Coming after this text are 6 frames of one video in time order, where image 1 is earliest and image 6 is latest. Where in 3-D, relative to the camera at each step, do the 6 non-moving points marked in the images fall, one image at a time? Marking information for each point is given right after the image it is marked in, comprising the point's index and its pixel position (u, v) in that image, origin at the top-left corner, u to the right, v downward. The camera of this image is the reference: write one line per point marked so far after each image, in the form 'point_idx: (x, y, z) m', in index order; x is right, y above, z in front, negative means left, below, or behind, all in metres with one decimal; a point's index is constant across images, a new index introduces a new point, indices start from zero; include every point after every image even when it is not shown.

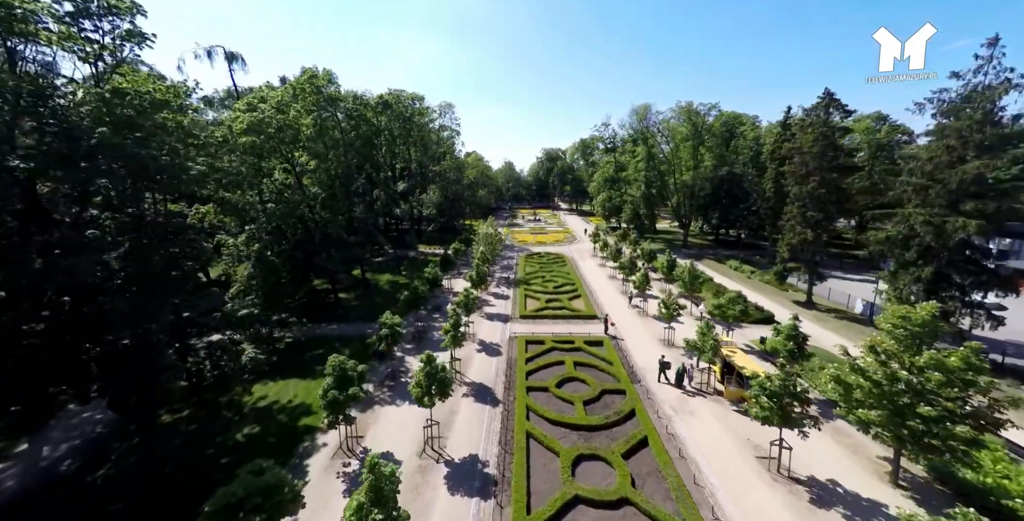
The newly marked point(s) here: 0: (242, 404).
0: (-12.2, -6.4, +17.3) m
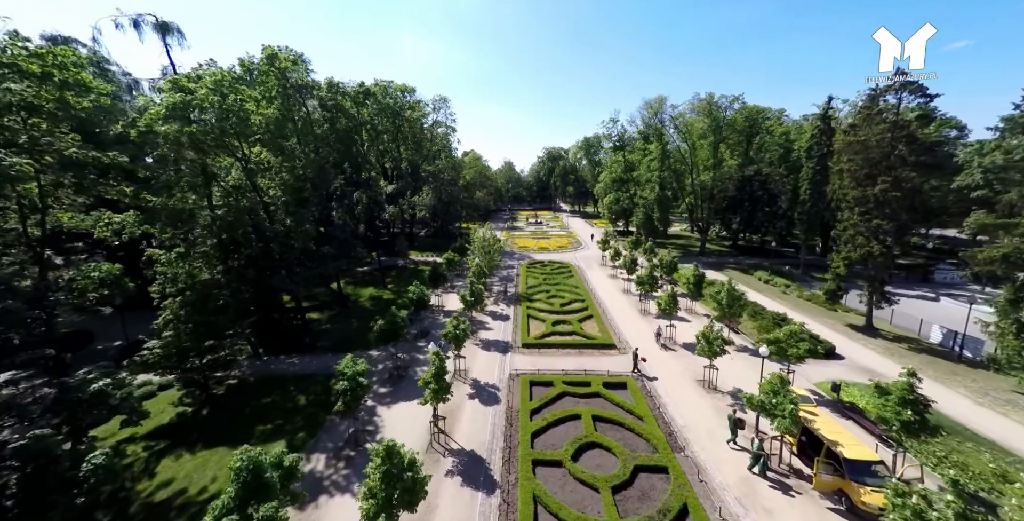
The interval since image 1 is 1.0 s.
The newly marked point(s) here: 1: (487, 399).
0: (-12.1, -7.5, +12.3) m
1: (-1.3, -6.8, +19.0) m
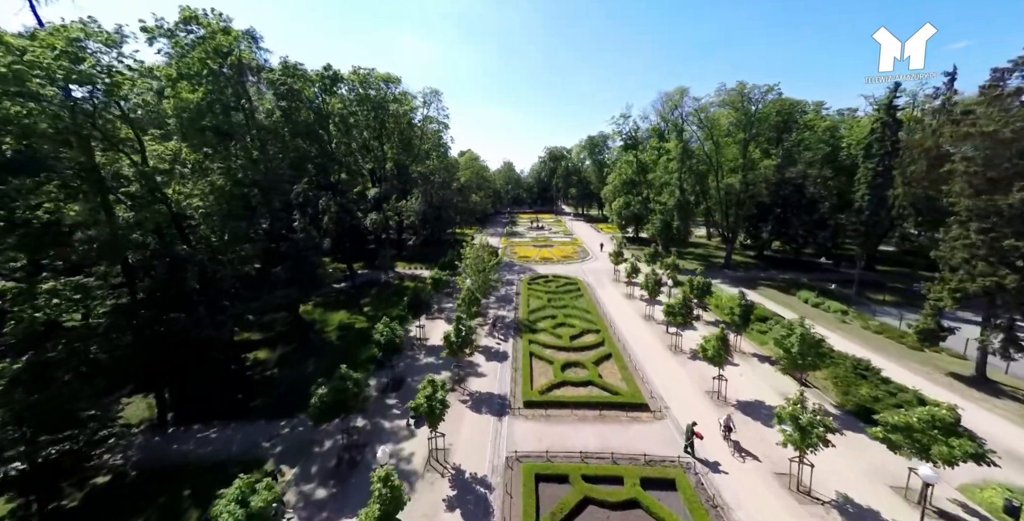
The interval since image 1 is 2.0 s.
0: (-12.2, -9.0, +6.1) m
1: (-1.3, -8.3, +12.8) m
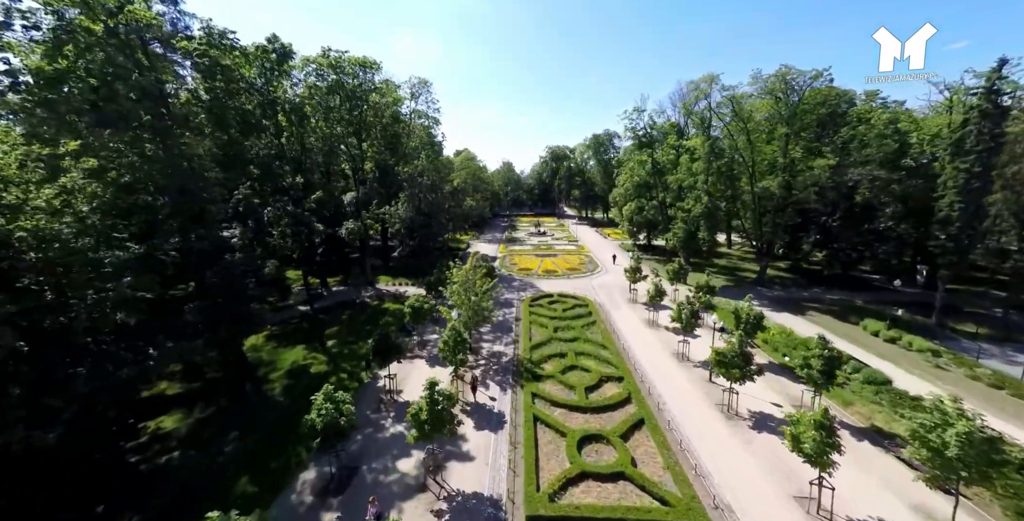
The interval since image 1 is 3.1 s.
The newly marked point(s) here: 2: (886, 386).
0: (-12.3, -10.5, -0.3) m
1: (-1.4, -9.8, +6.5) m
2: (+18.3, -6.1, +18.8) m
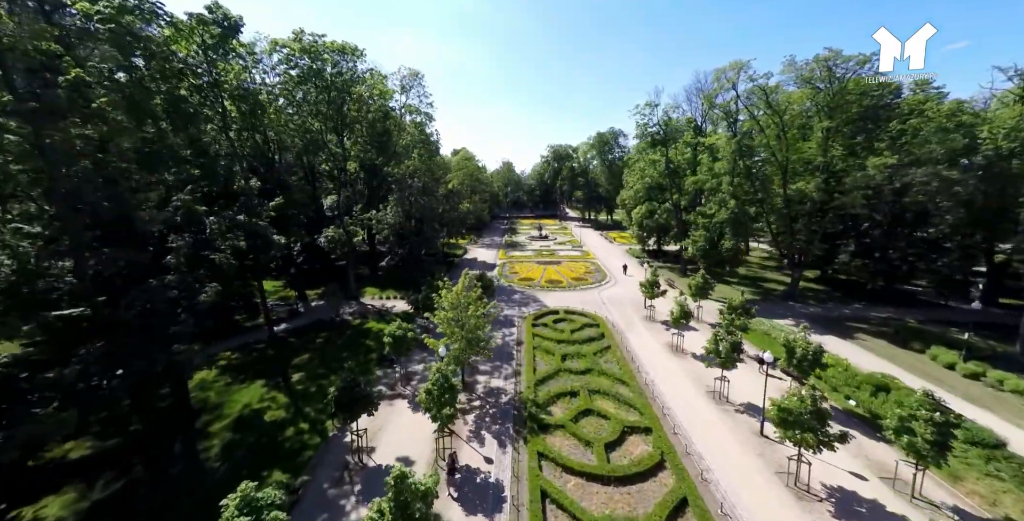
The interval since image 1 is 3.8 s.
0: (-12.2, -11.6, -4.7) m
1: (-1.4, -10.8, +2.0) m
2: (+18.4, -7.2, +14.4) m
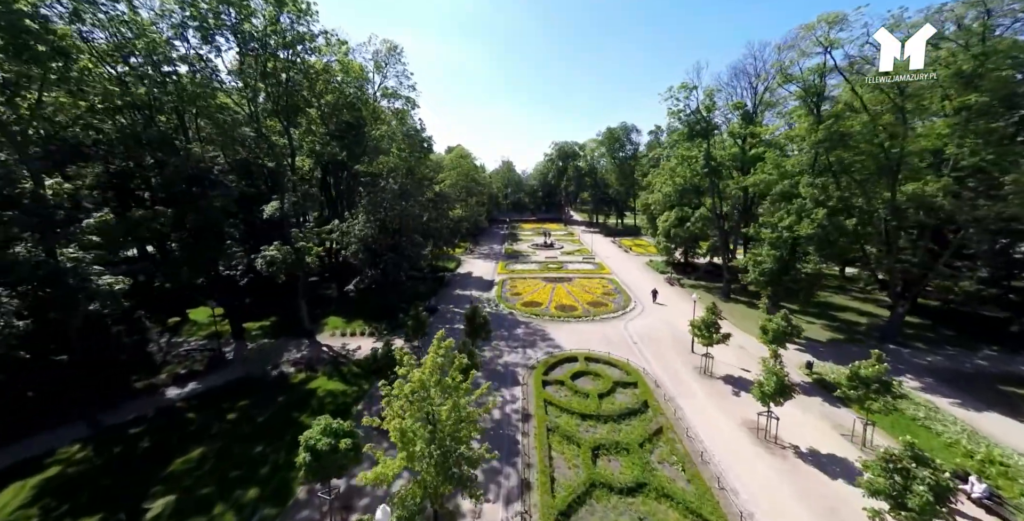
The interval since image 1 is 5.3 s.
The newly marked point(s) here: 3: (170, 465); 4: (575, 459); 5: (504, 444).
0: (-12.0, -13.4, -13.9) m
1: (-1.2, -12.7, -7.2) m
2: (+18.5, -9.0, +5.2) m
3: (-14.1, -7.9, +15.5) m
4: (+2.5, -7.9, +16.2) m
5: (-0.4, -8.1, +17.9) m
